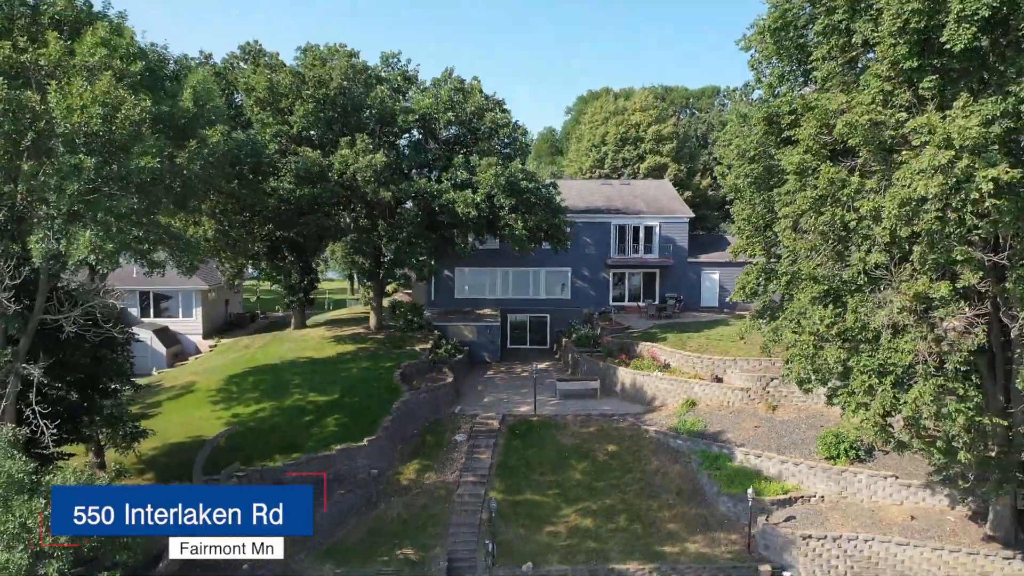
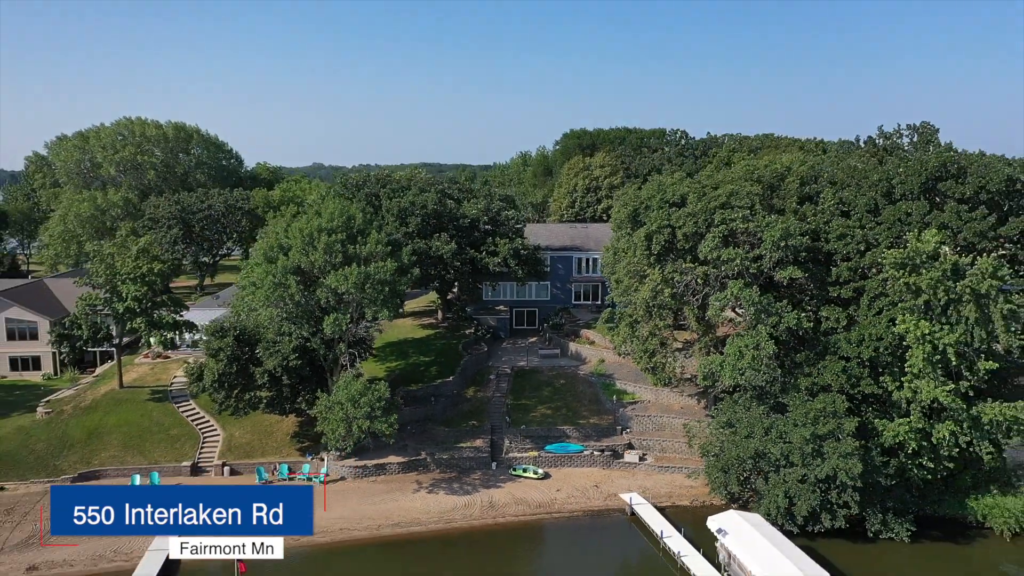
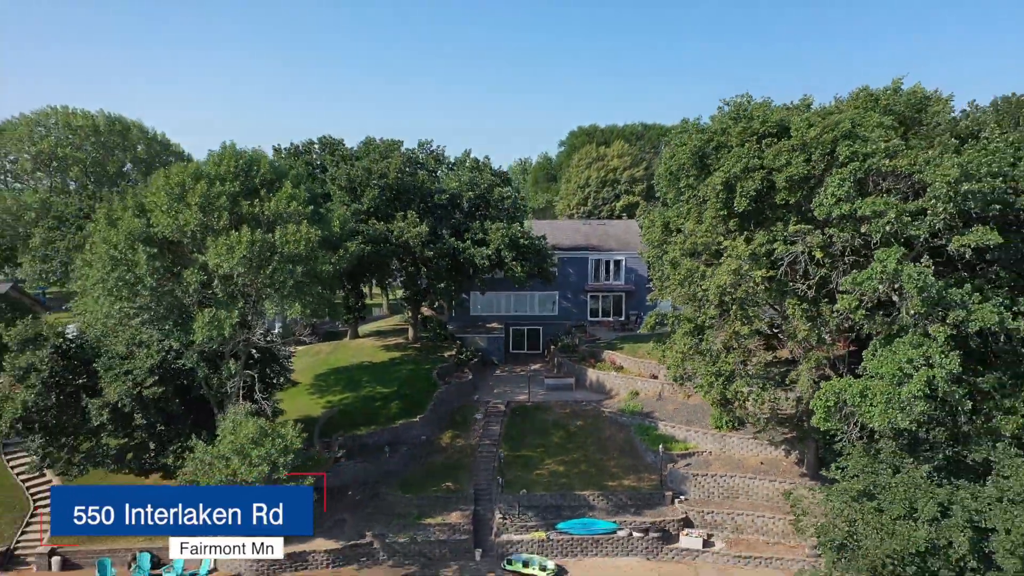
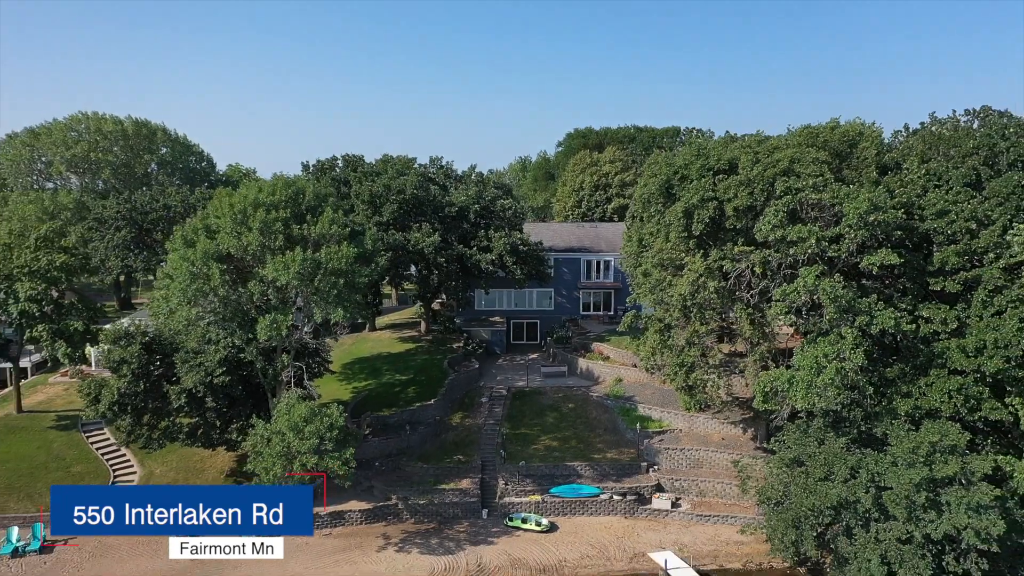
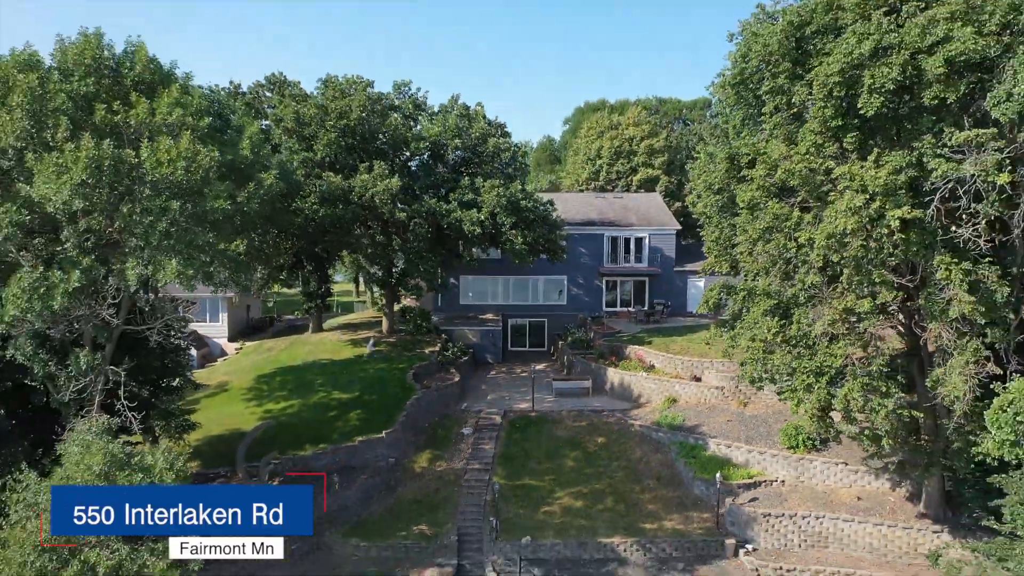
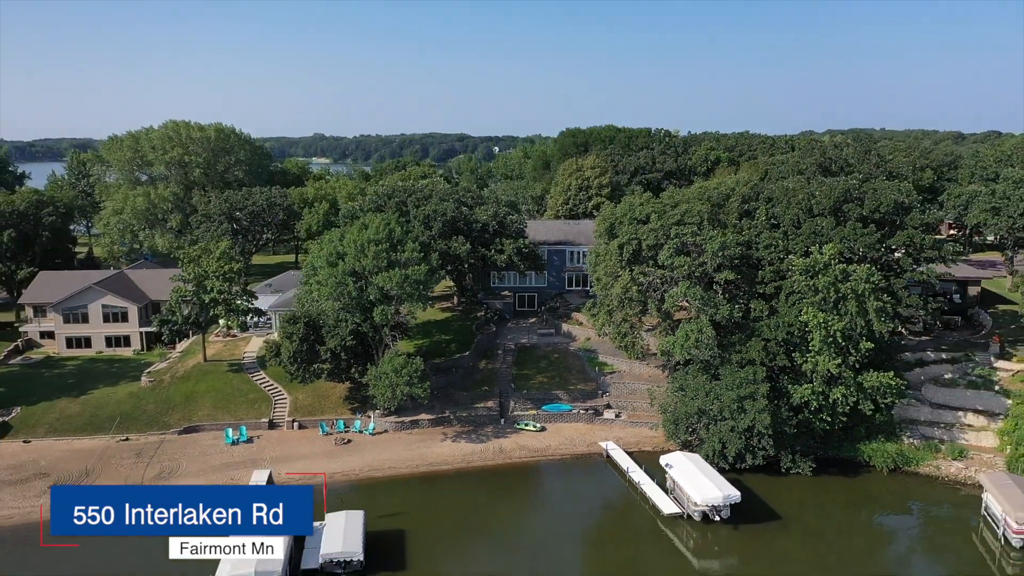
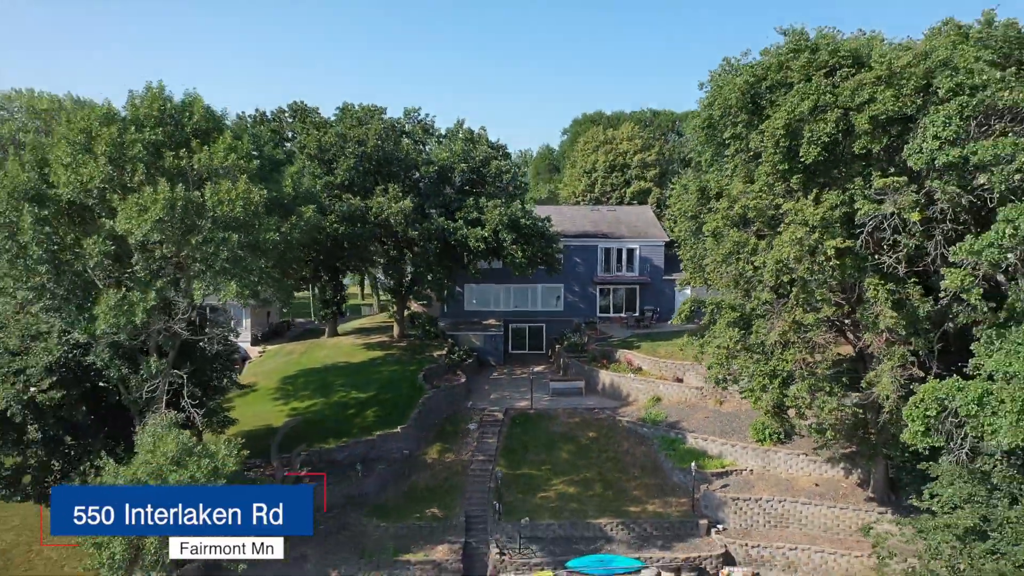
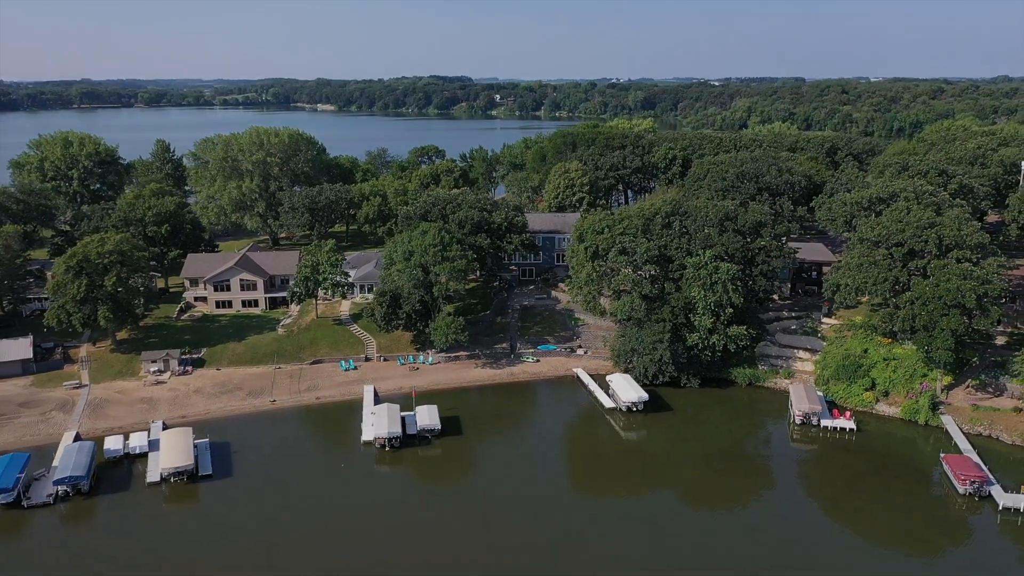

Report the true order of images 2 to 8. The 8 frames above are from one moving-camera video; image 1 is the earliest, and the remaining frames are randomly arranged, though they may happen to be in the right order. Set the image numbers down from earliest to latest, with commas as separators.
5, 7, 3, 4, 2, 6, 8
